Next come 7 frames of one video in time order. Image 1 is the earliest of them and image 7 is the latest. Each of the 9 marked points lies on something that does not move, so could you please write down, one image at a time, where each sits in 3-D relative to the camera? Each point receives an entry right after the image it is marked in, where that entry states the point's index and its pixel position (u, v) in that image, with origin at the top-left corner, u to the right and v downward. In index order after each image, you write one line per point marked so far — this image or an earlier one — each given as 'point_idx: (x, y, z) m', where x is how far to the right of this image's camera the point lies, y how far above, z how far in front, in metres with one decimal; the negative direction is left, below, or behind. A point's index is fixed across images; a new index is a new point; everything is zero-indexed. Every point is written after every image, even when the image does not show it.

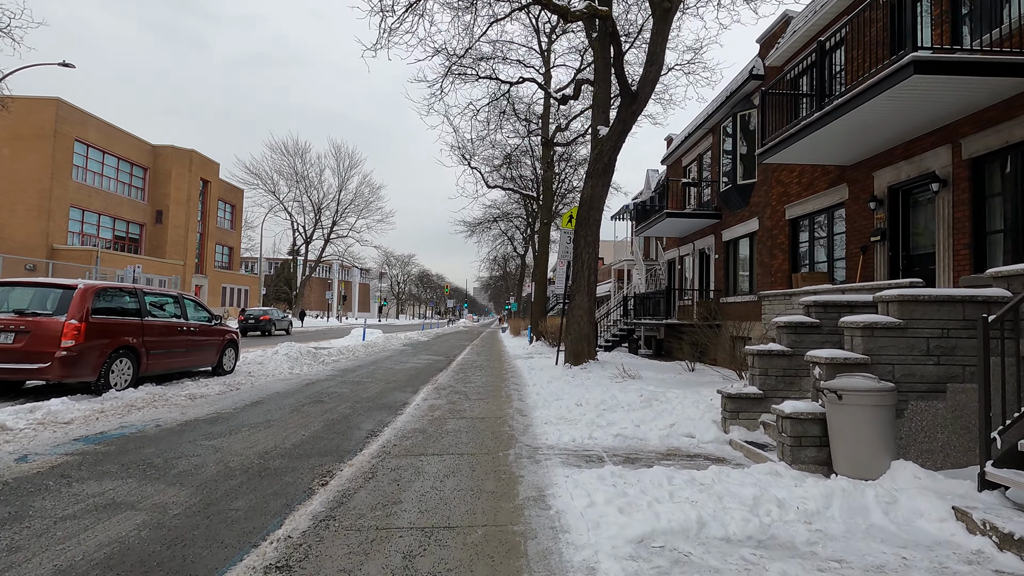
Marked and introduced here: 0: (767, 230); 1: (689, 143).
0: (+5.9, +1.3, +12.3) m
1: (+5.8, +4.7, +17.5) m
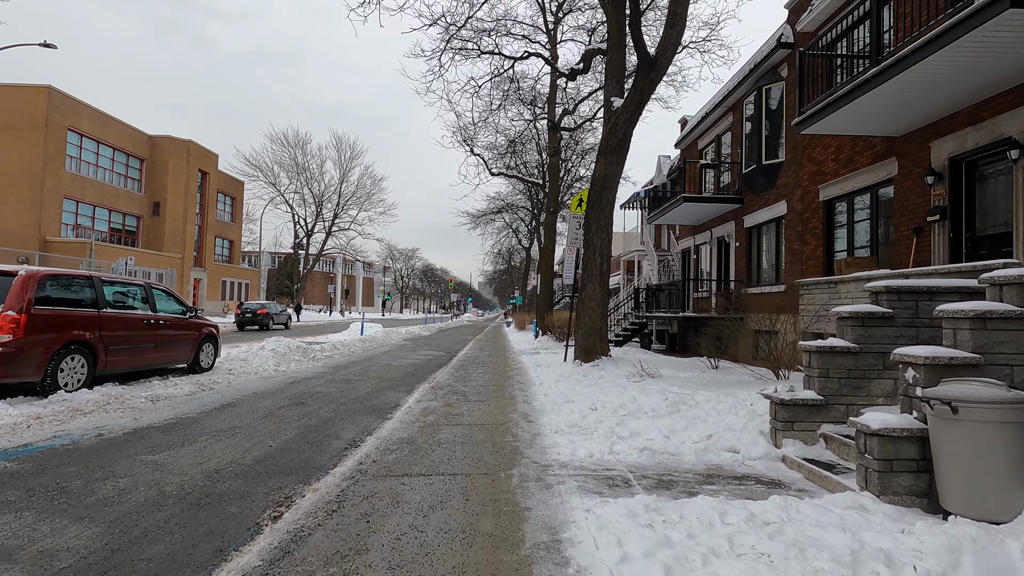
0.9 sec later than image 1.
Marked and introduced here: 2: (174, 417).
0: (+6.0, +1.6, +11.2) m
1: (+5.9, +5.0, +16.3) m
2: (-4.2, -1.6, +6.7) m
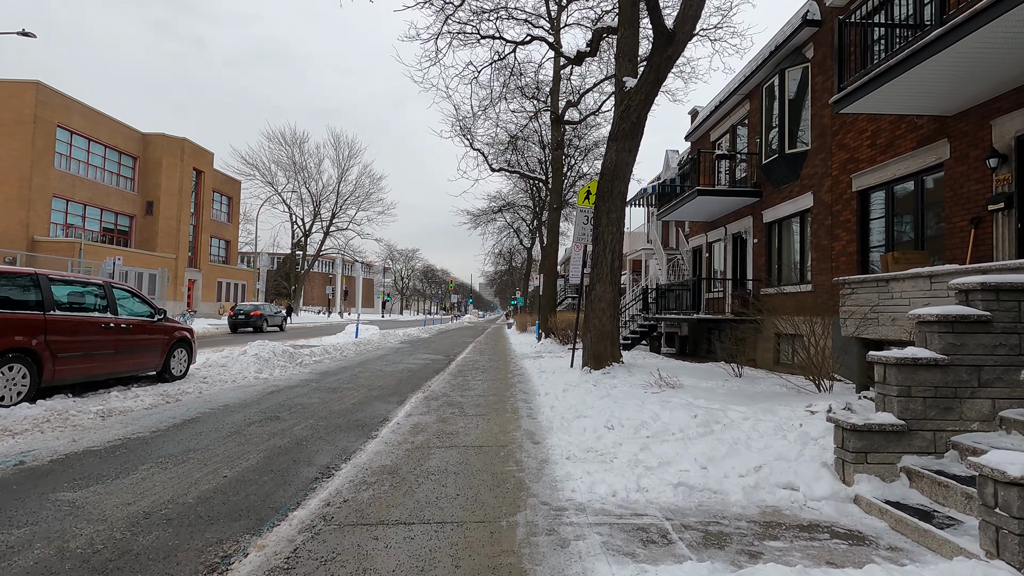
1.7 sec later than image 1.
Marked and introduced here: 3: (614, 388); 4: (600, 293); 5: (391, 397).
0: (+6.0, +1.6, +10.3) m
1: (+6.0, +5.0, +15.4) m
2: (-4.2, -1.6, +5.8) m
3: (+1.5, -1.5, +7.9) m
4: (+1.6, -0.1, +9.4) m
5: (-2.1, -1.9, +9.3) m
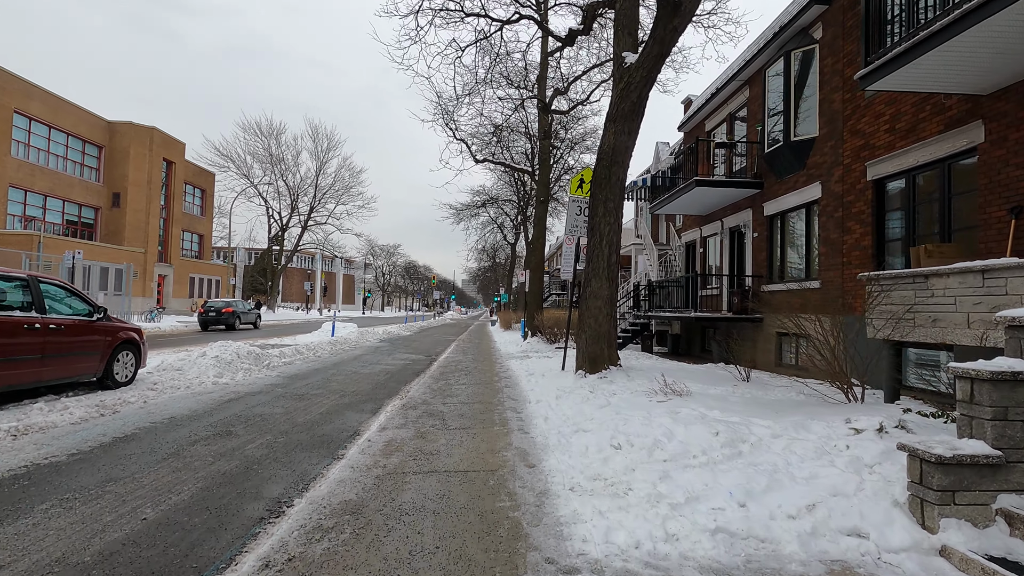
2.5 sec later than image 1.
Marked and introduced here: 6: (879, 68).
0: (+5.8, +1.6, +9.6) m
1: (+5.6, +5.1, +14.7) m
2: (-4.3, -1.6, +4.8) m
3: (+1.4, -1.4, +7.1) m
4: (+1.4, 0.0, +8.6) m
5: (-2.3, -1.8, +8.3) m
6: (+4.8, +2.9, +7.0) m
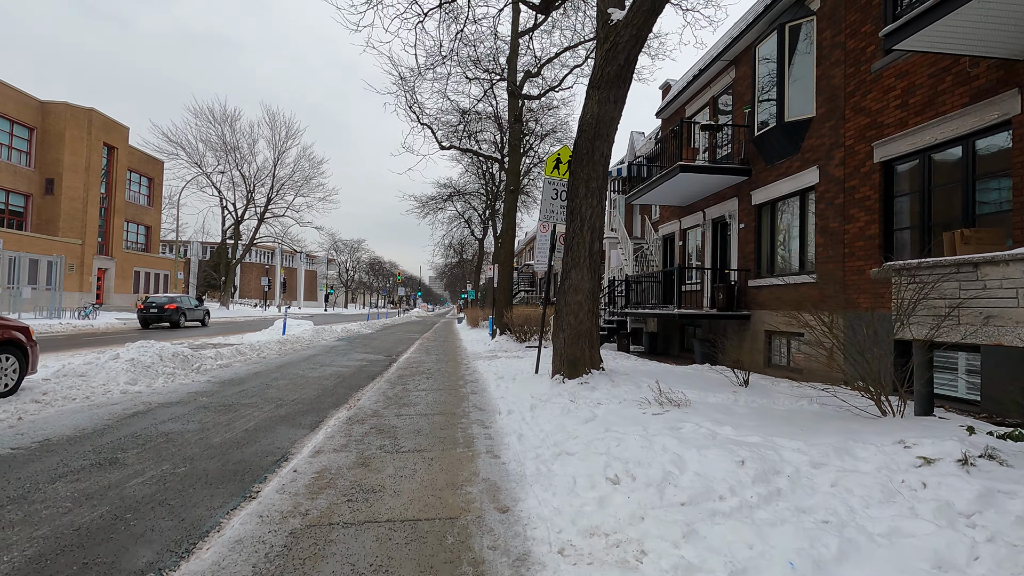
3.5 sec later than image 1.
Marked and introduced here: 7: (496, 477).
0: (+5.3, +1.7, +8.7) m
1: (+4.8, +5.2, +13.8) m
2: (-4.5, -1.4, +3.4) m
3: (+1.0, -1.3, +6.0) m
4: (+0.9, +0.1, +7.5) m
5: (-2.7, -1.7, +7.0) m
6: (+4.4, +2.9, +6.1) m
7: (-0.1, -1.5, +4.2) m
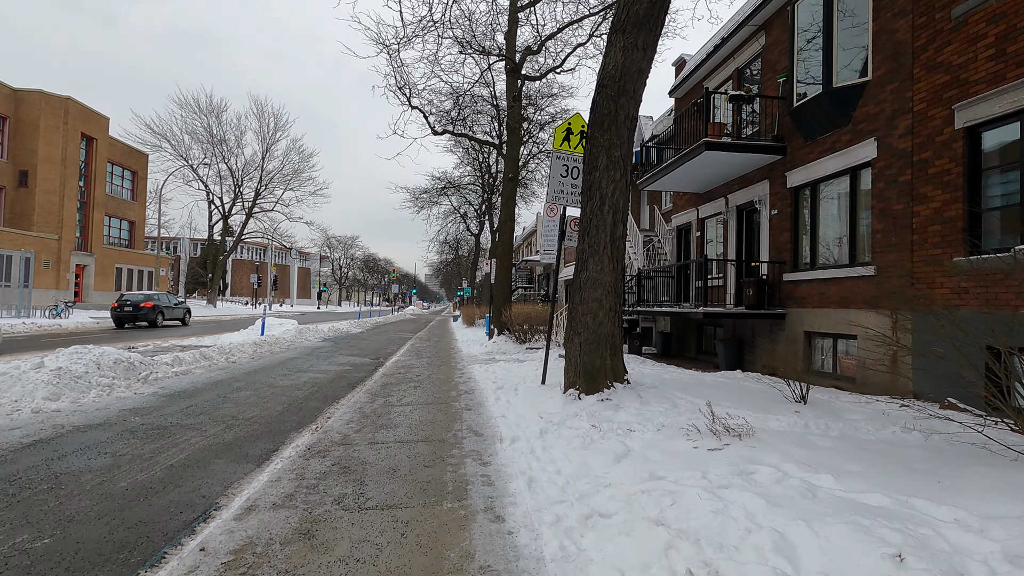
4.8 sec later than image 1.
0: (+5.3, +1.8, +7.3) m
1: (+4.7, +5.3, +12.3) m
2: (-4.4, -1.4, +1.9) m
3: (+1.0, -1.3, +4.6) m
4: (+0.9, +0.2, +6.0) m
5: (-2.7, -1.6, +5.6) m
6: (+4.5, +3.0, +4.7) m
7: (-0.1, -1.4, +2.8) m
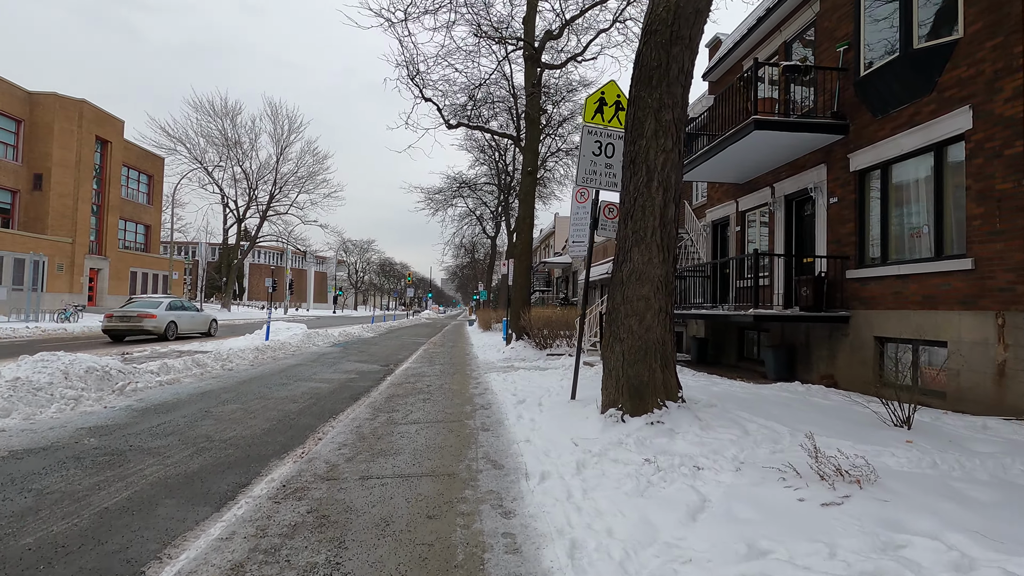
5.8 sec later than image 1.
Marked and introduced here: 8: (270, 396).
0: (+5.6, +1.8, +6.0) m
1: (+5.2, +5.3, +11.1) m
2: (-4.3, -1.3, +0.9) m
3: (+1.3, -1.2, +3.4) m
4: (+1.2, +0.2, +4.9) m
5: (-2.5, -1.6, +4.5) m
6: (+4.6, +3.1, +3.5) m
7: (+0.1, -1.4, +1.7) m
8: (-3.9, -1.7, +8.6) m
